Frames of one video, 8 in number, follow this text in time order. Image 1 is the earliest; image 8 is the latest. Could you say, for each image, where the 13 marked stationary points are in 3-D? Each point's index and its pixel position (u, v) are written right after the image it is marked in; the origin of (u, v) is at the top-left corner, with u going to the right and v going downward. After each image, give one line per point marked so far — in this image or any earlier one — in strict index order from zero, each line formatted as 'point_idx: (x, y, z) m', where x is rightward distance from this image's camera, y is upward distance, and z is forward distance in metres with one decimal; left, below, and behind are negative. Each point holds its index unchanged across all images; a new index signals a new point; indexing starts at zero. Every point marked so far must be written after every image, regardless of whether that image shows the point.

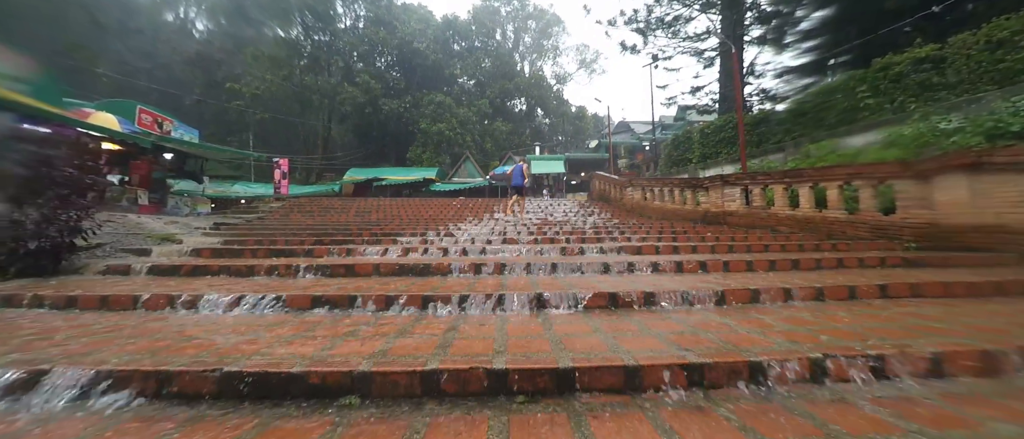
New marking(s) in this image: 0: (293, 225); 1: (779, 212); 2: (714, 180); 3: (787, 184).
0: (-6.7, -0.1, +8.8) m
1: (+5.5, +0.2, +6.0) m
2: (+5.0, +1.0, +7.1) m
3: (+5.4, +0.7, +5.8) m
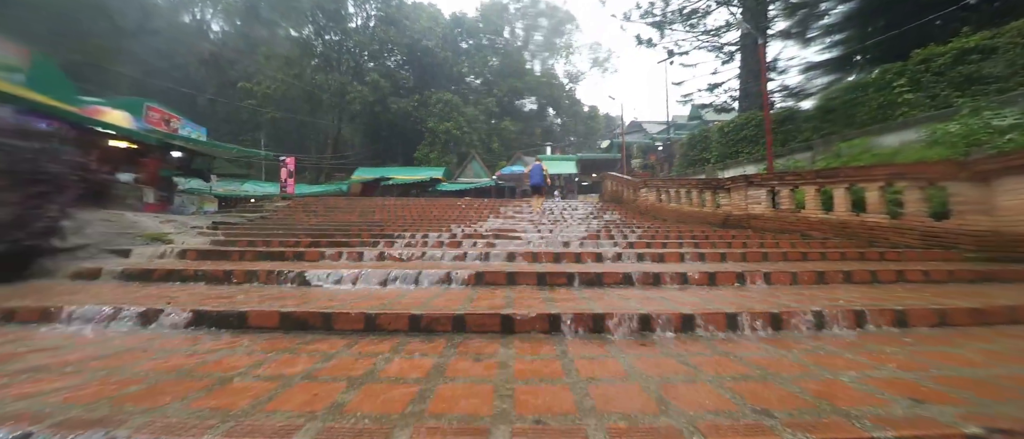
0: (-6.5, -0.1, +8.6) m
1: (+5.6, +0.1, +5.5) m
2: (+5.1, +0.9, +6.6) m
3: (+5.6, +0.6, +5.3) m
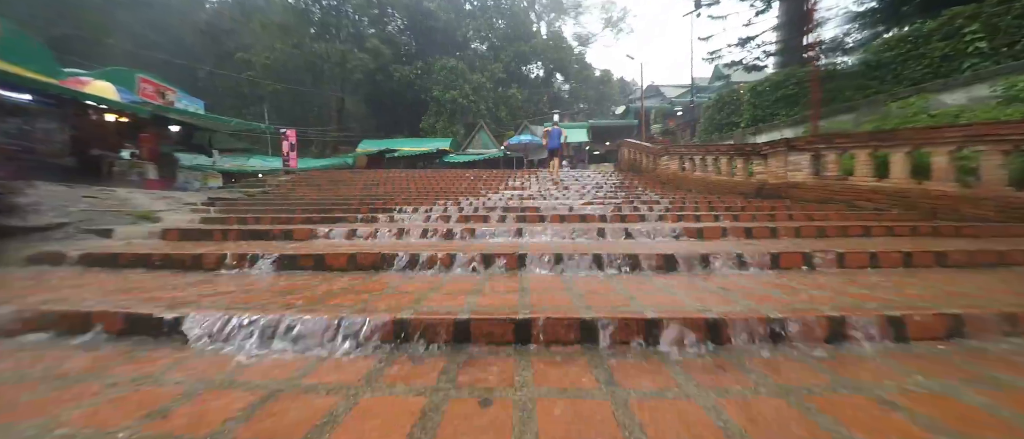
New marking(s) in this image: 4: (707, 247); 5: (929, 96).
0: (-6.2, +0.6, +8.2) m
1: (+5.8, +0.6, +4.8) m
2: (+5.3, +1.5, +5.8) m
3: (+5.7, +1.1, +4.5) m
4: (+1.8, -0.2, +2.6) m
5: (+8.1, +2.4, +5.6) m
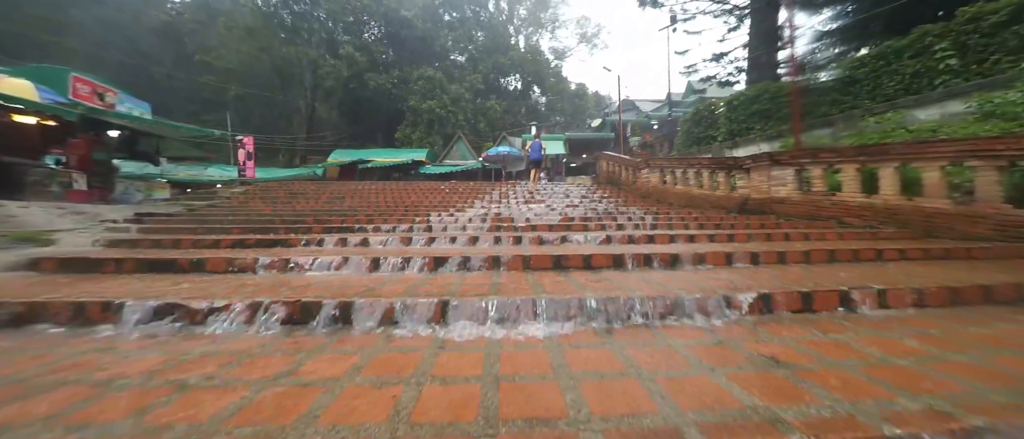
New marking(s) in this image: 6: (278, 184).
0: (-6.8, +0.2, +7.3) m
1: (+5.4, +0.3, +4.7) m
2: (+4.9, +1.2, +5.7) m
3: (+5.4, +0.9, +4.4) m
4: (+1.6, -0.4, +2.2) m
5: (+7.7, +2.1, +5.7) m
6: (-9.4, +1.4, +11.6) m
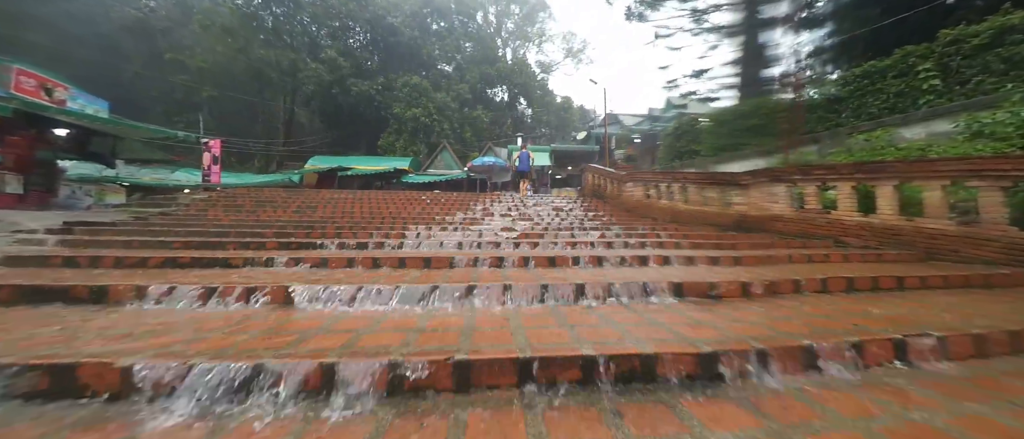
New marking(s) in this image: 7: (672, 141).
0: (-7.1, -0.1, +6.6) m
1: (+5.2, 0.0, +4.5) m
2: (+4.6, +0.9, +5.6) m
3: (+5.2, +0.6, +4.3) m
4: (+1.5, -0.6, +1.8) m
5: (+7.4, +1.8, +5.7) m
6: (-9.9, +1.1, +10.8) m
7: (+6.3, +3.0, +11.2) m
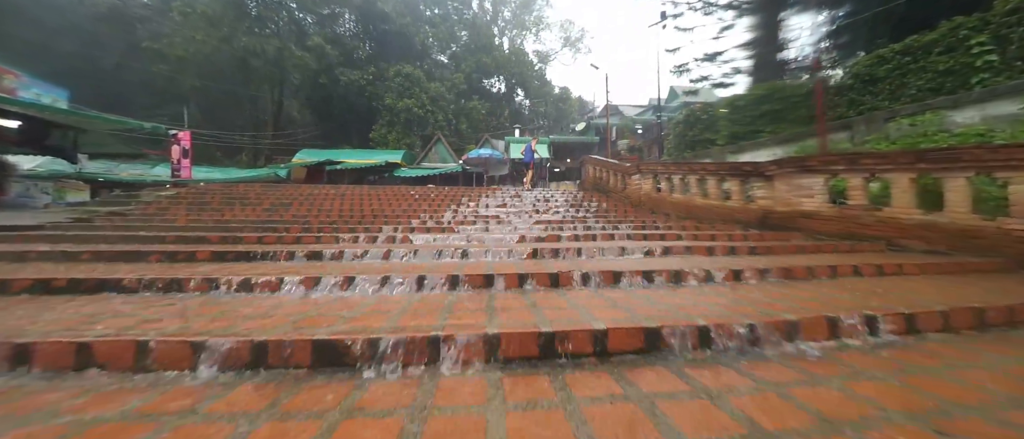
0: (-7.2, -0.1, +5.8) m
1: (+5.1, +0.1, +3.8) m
2: (+4.5, +0.9, +4.8) m
3: (+5.1, +0.6, +3.6) m
4: (+1.4, -0.7, +1.1) m
5: (+7.3, +1.8, +5.0) m
6: (-10.1, +1.1, +9.9) m
7: (+6.1, +3.2, +10.4) m
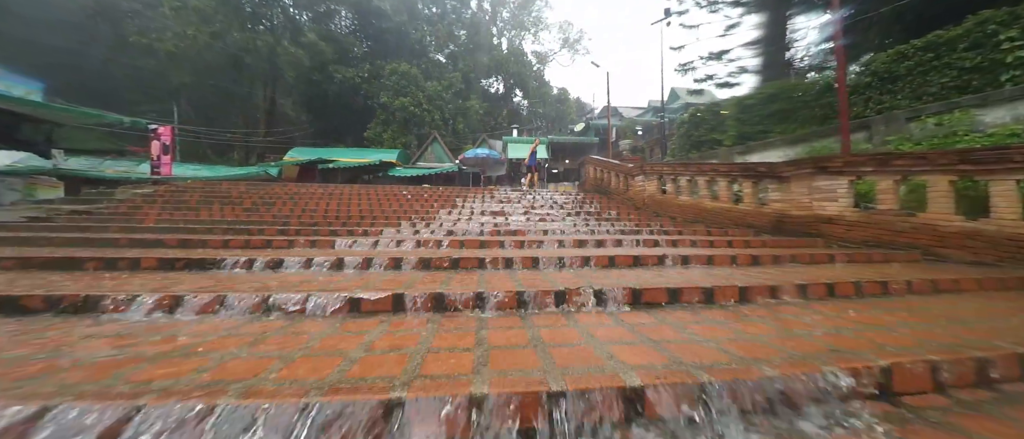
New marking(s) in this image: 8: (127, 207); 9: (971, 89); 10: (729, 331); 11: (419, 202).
0: (-7.3, -0.1, +5.3) m
1: (+5.1, 0.0, +3.5) m
2: (+4.5, +0.8, +4.5) m
3: (+5.0, +0.5, +3.2) m
4: (+1.4, -0.7, +0.7) m
5: (+7.3, +1.7, +4.6) m
6: (-10.2, +1.1, +9.4) m
7: (+6.0, +3.1, +10.1) m
8: (-9.4, +0.3, +7.1) m
9: (+7.7, +2.2, +4.9) m
10: (+1.1, -0.6, +1.5) m
11: (-2.6, +0.5, +7.9) m
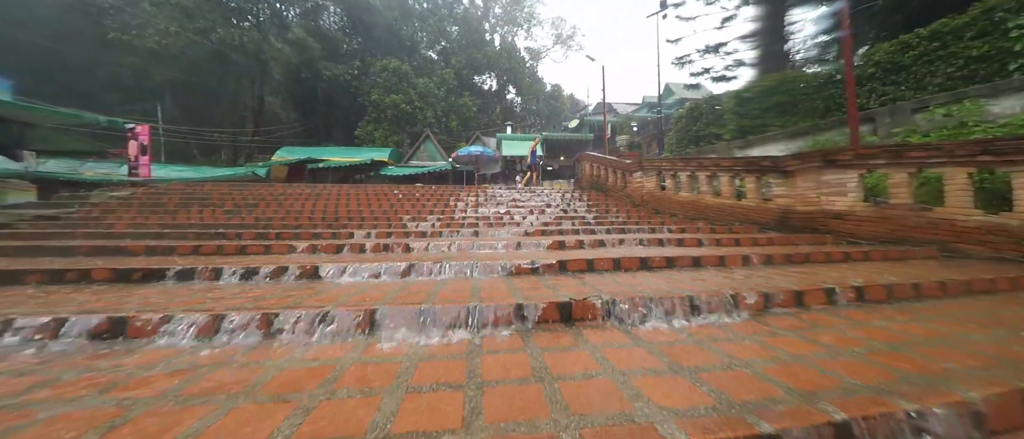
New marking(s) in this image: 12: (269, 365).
0: (-7.3, -0.2, +4.9) m
1: (+5.0, 0.0, +3.3) m
2: (+4.4, +0.9, +4.3) m
3: (+5.0, +0.6, +3.1) m
4: (+1.4, -0.7, +0.5) m
5: (+7.2, +1.8, +4.5) m
6: (-10.3, +1.0, +9.0) m
7: (+5.8, +3.2, +9.9) m
8: (-9.5, +0.2, +6.7) m
9: (+7.6, +2.3, +4.7) m
10: (+1.1, -0.6, +1.3) m
11: (-2.7, +0.5, +7.6) m
12: (-1.0, -0.6, +1.2) m
